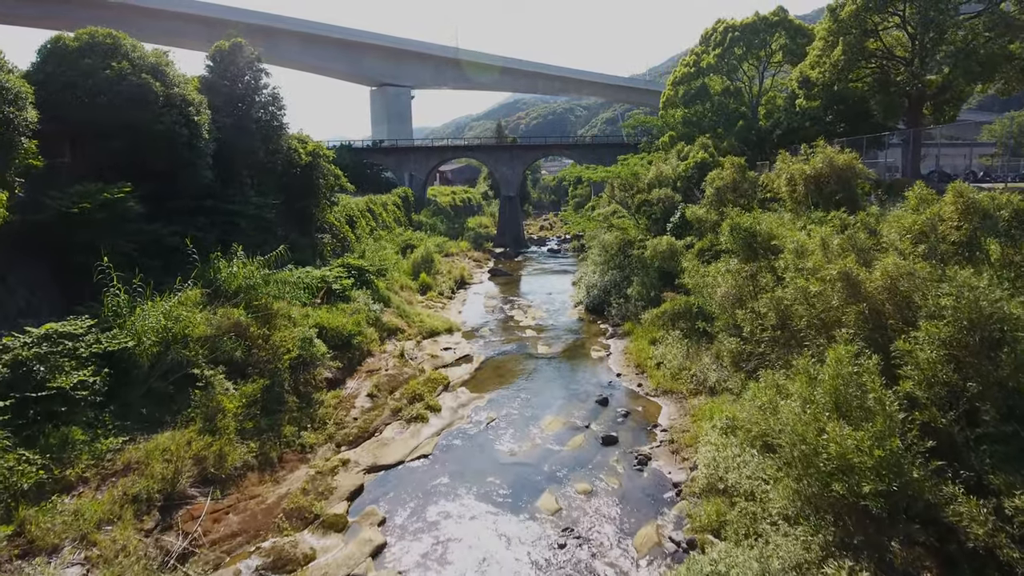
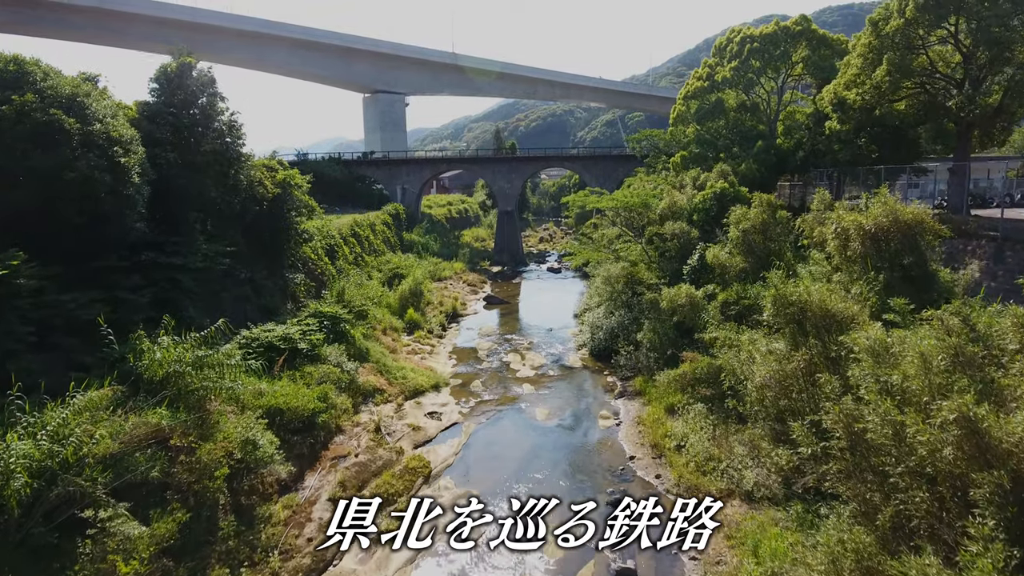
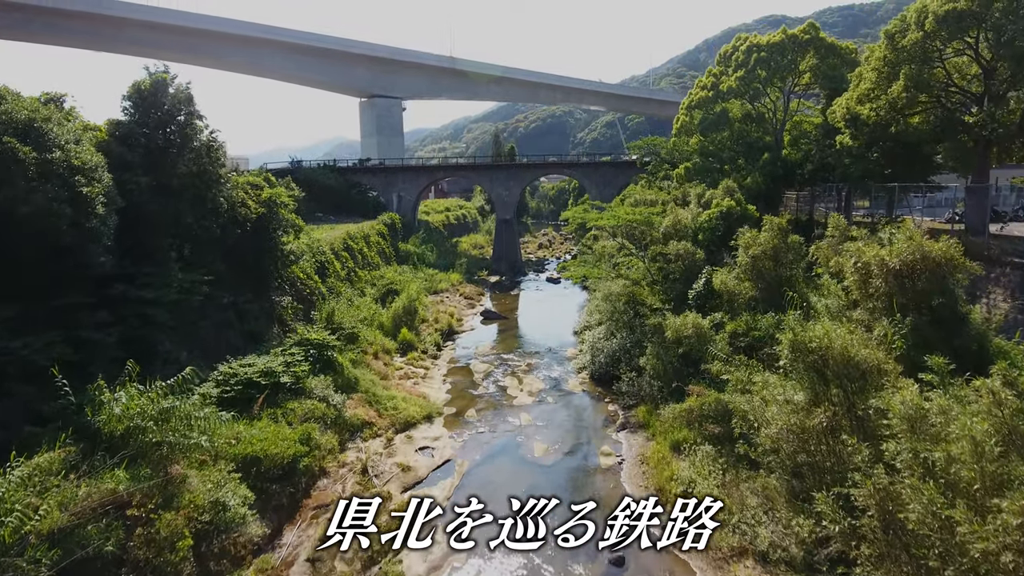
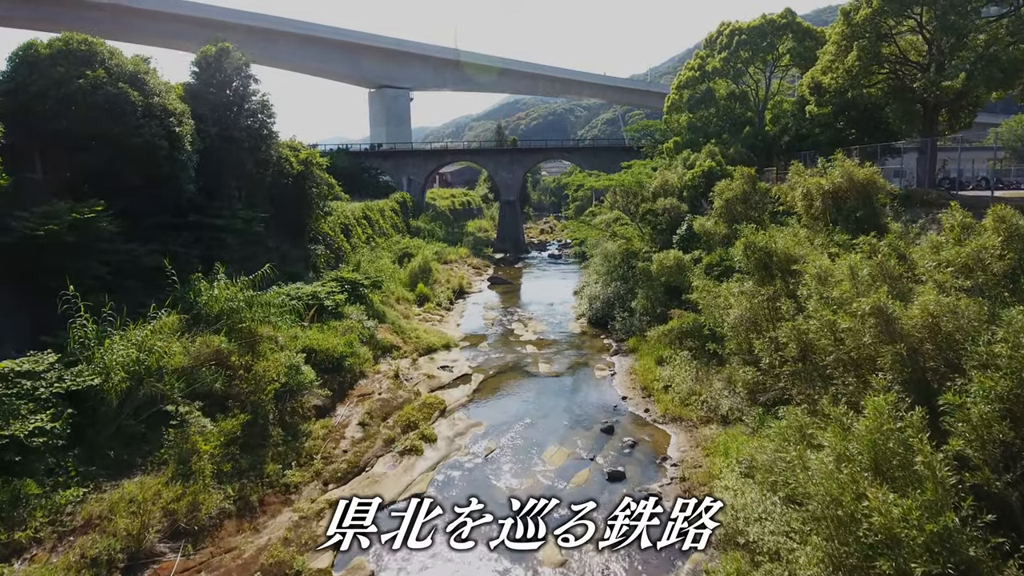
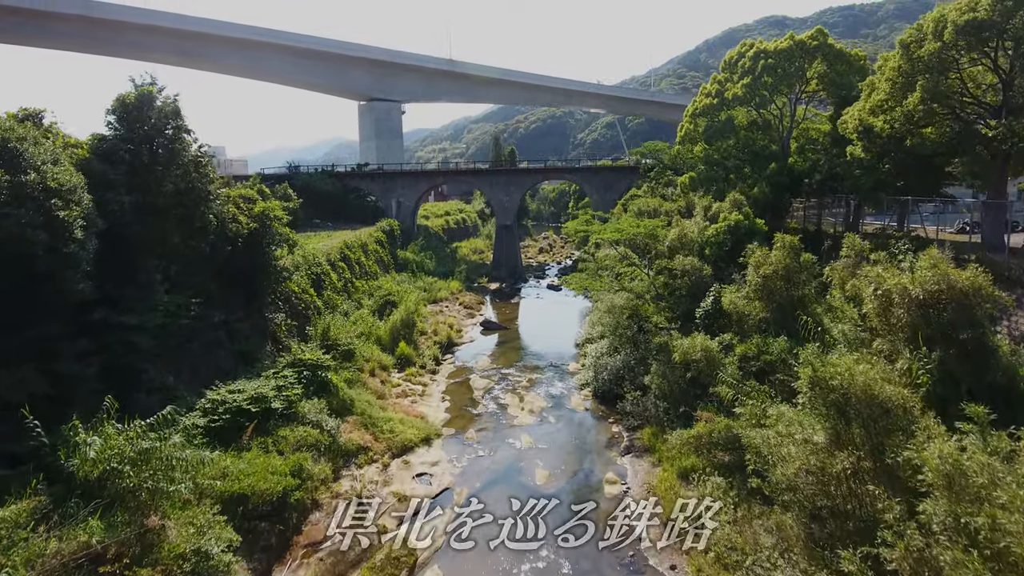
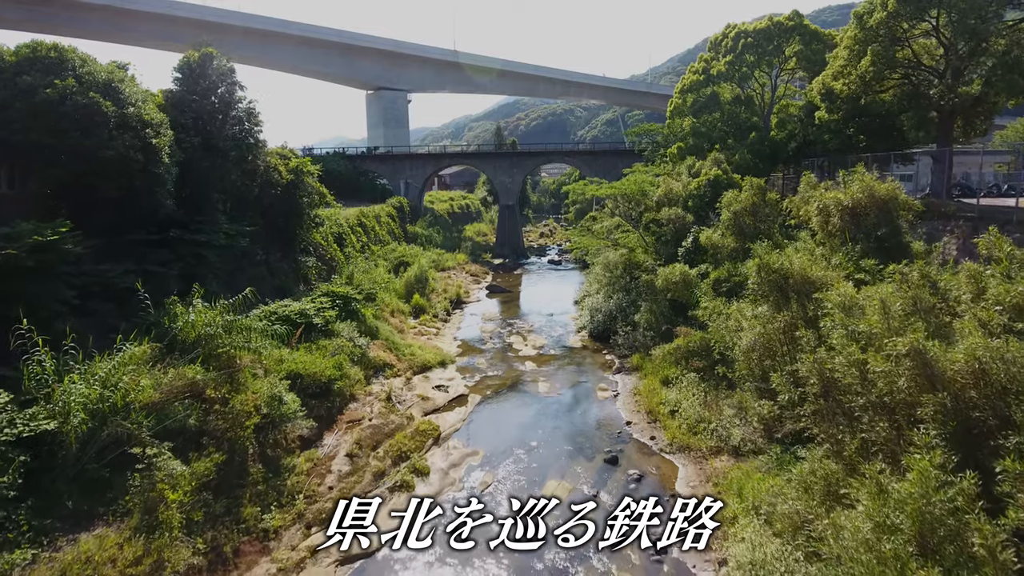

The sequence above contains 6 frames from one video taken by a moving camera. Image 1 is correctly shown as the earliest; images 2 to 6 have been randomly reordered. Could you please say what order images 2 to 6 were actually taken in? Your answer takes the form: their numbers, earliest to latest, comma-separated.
4, 6, 2, 3, 5
